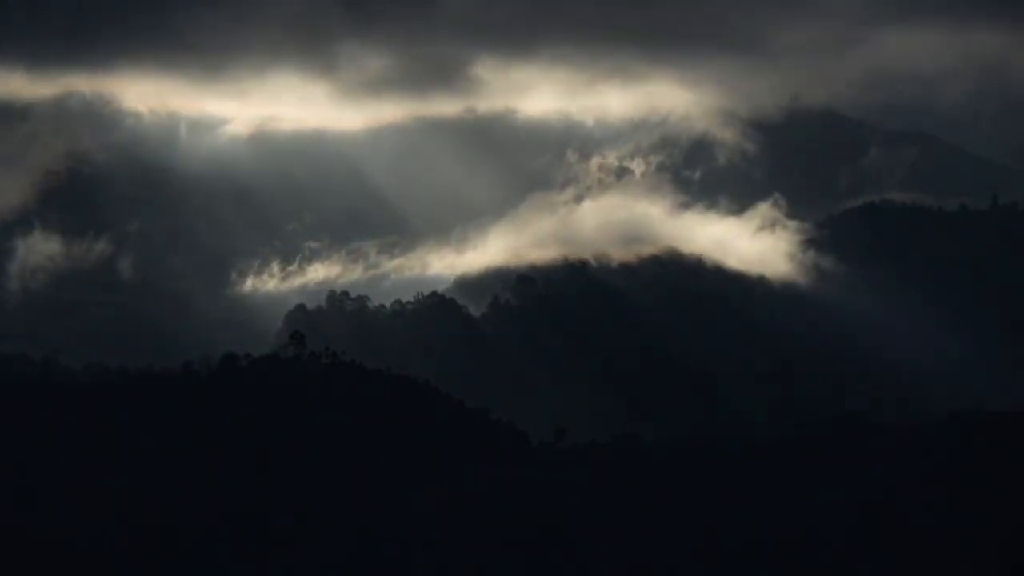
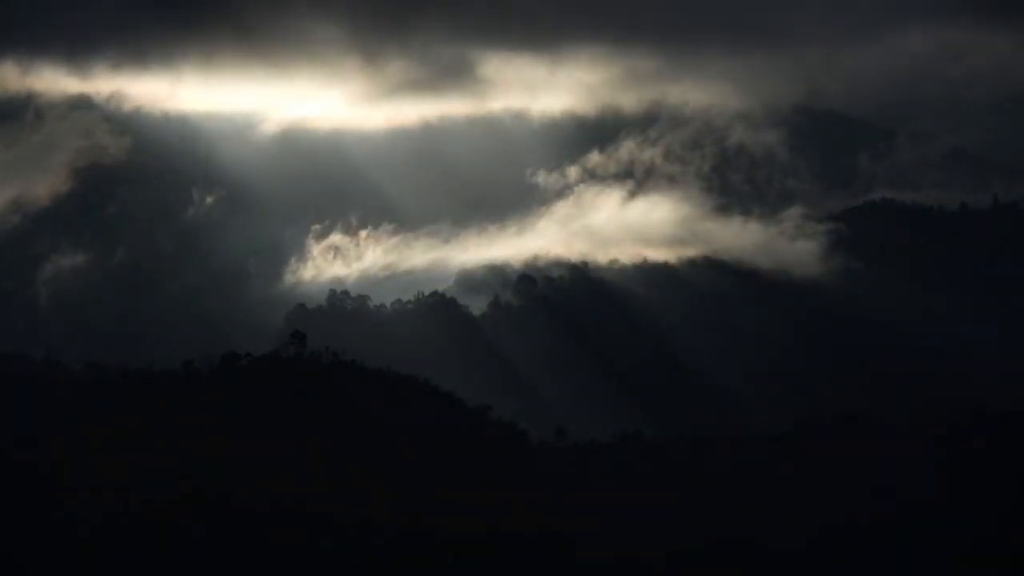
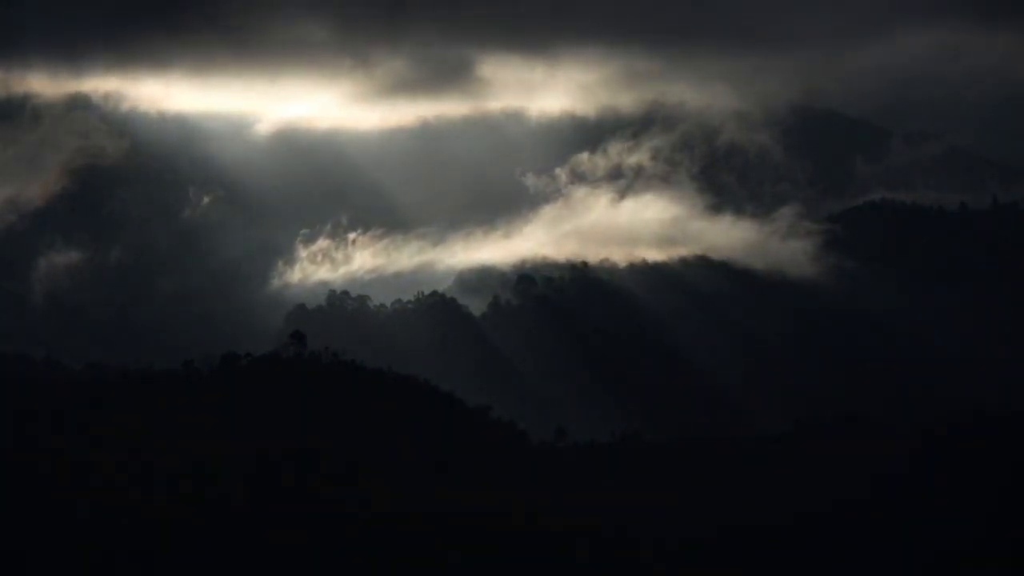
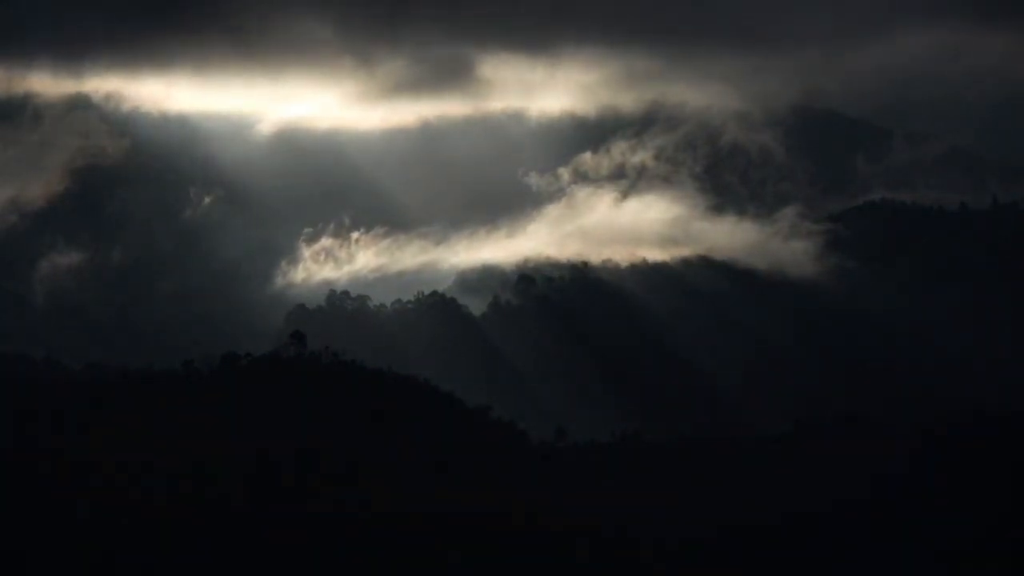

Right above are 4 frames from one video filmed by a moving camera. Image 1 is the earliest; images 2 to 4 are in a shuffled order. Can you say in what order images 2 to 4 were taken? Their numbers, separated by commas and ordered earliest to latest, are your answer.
2, 4, 3
